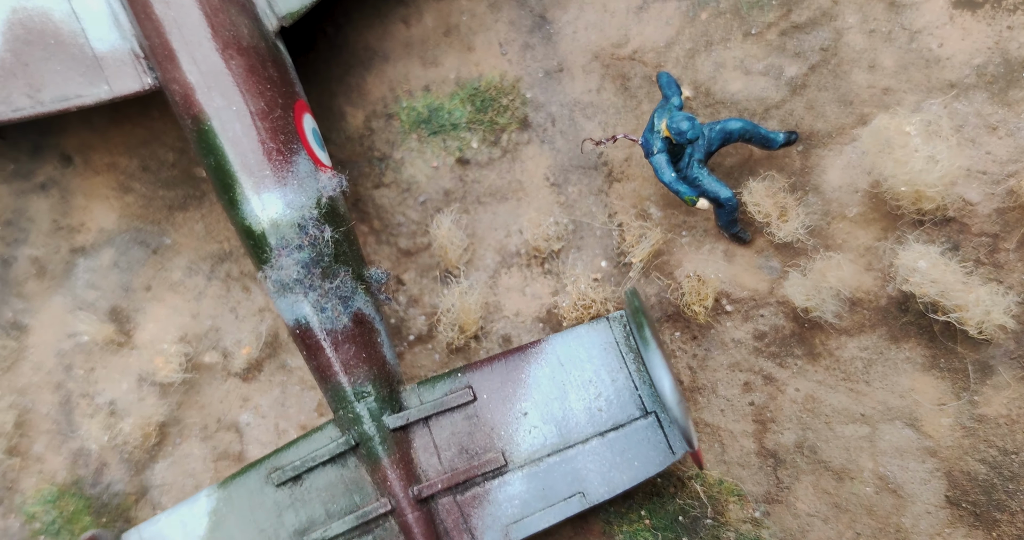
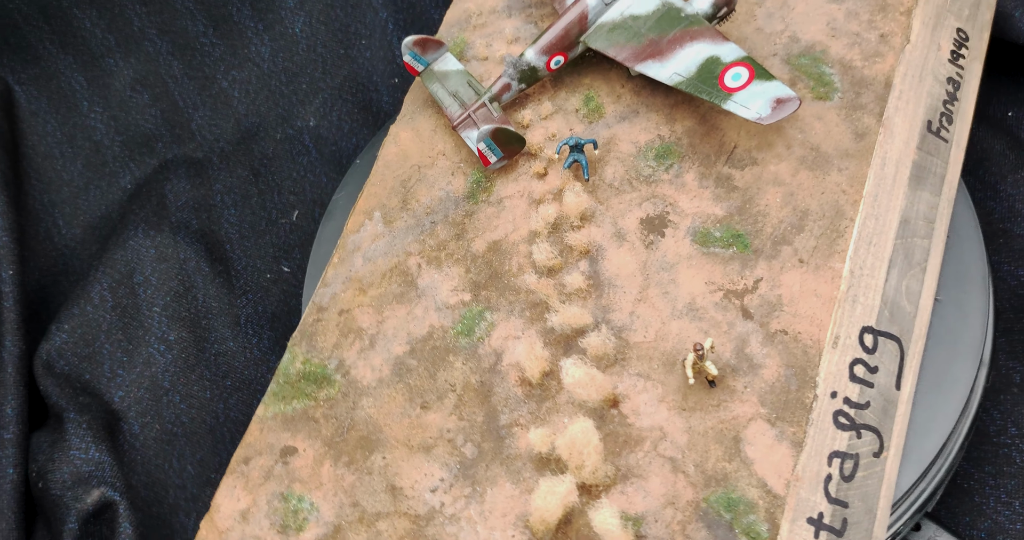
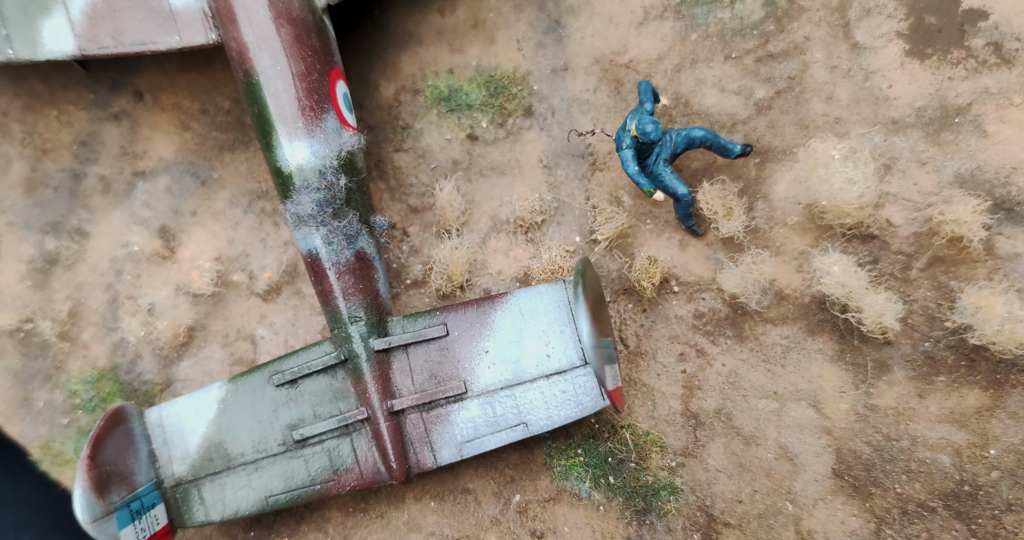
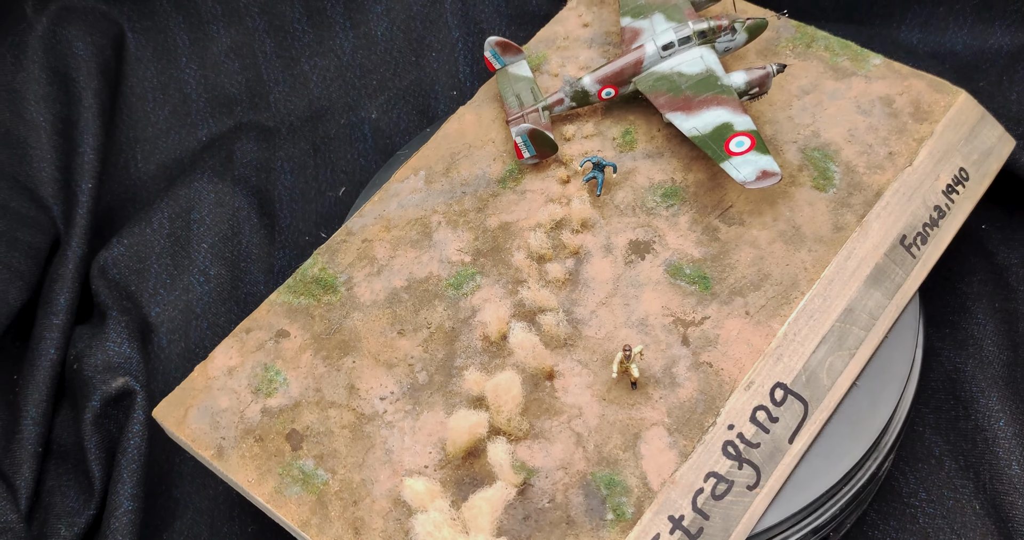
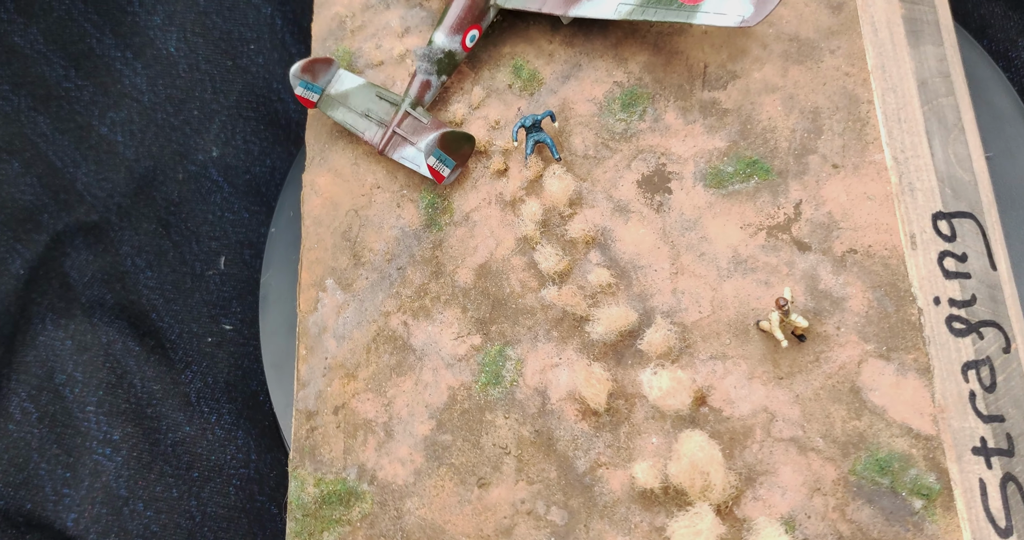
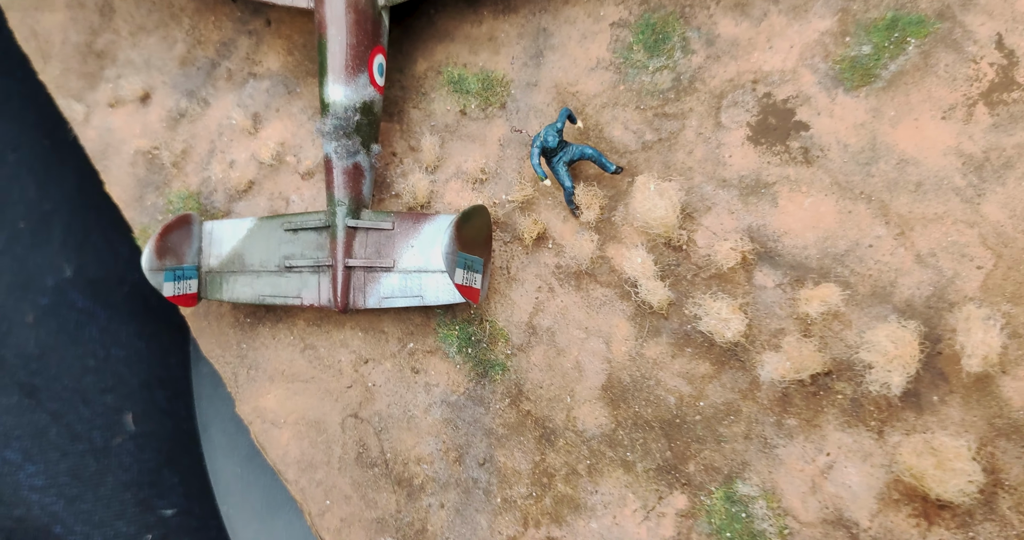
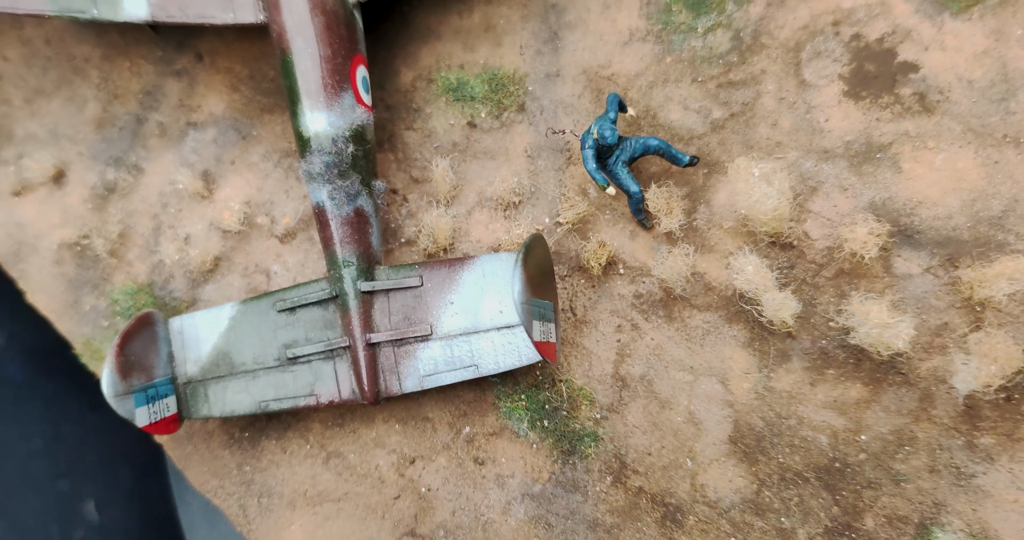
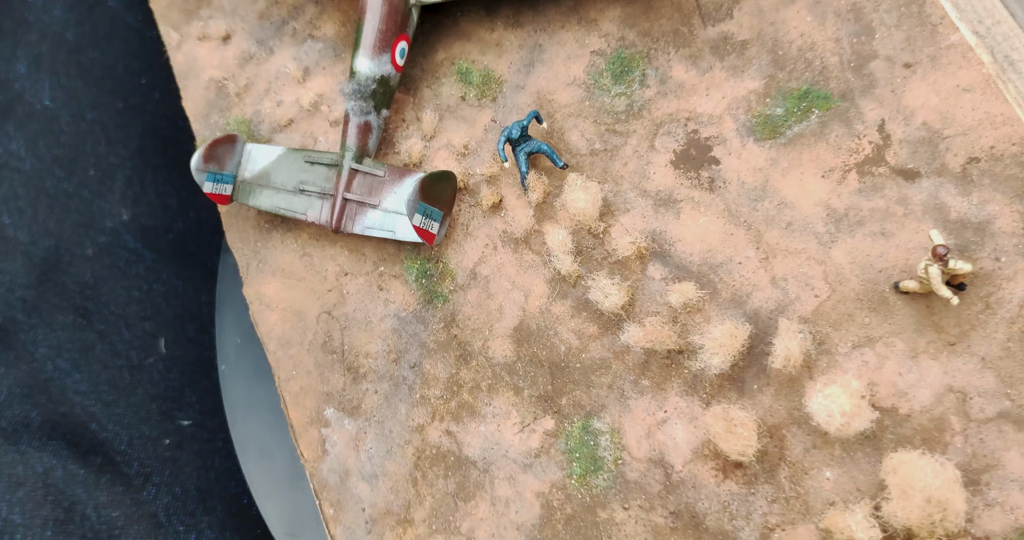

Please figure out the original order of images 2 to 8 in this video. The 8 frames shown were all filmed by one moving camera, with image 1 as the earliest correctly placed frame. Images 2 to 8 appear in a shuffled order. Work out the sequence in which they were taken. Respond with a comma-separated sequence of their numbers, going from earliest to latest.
3, 7, 6, 8, 5, 2, 4
